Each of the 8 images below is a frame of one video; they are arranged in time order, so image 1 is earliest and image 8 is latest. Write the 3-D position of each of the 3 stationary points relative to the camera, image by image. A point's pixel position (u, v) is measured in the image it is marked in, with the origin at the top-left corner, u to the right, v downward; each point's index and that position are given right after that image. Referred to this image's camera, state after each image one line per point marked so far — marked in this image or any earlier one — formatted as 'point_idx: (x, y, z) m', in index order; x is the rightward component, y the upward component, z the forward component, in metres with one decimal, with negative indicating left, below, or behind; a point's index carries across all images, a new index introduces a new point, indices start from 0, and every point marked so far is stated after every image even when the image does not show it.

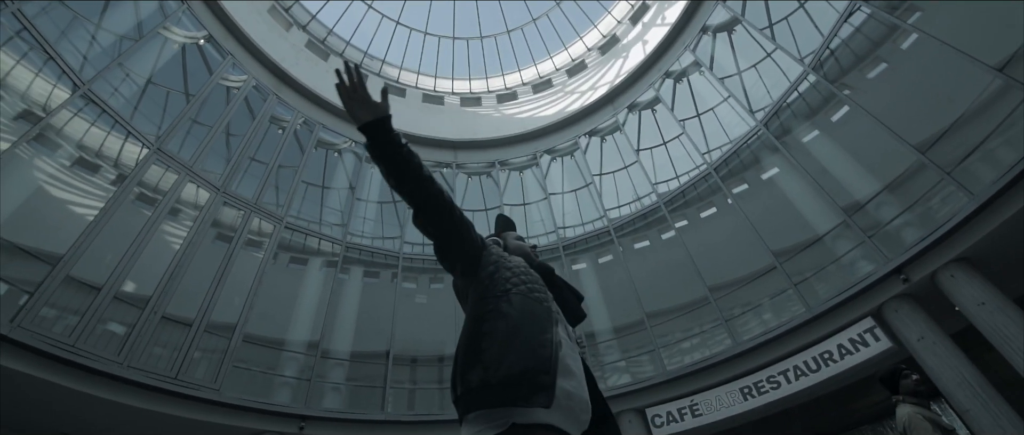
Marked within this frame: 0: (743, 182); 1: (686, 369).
0: (+6.2, +0.9, +13.1) m
1: (+4.0, -3.5, +11.6) m
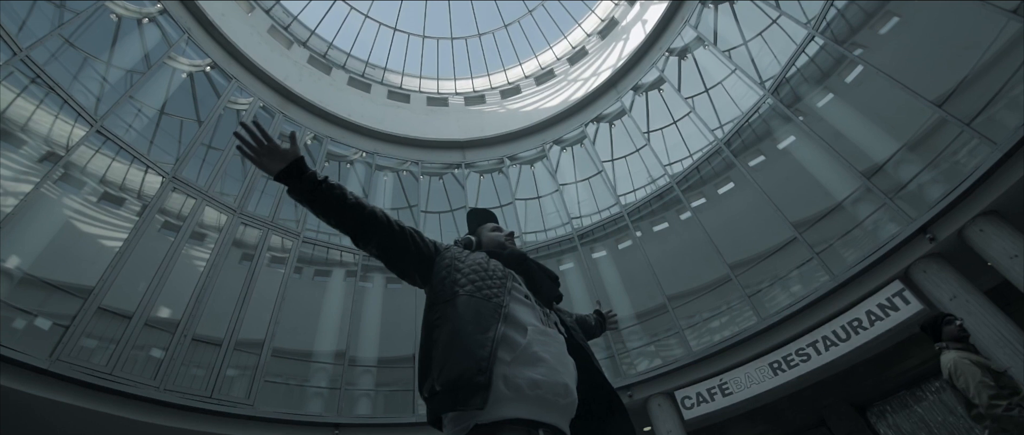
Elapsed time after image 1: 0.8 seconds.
0: (+6.4, +1.6, +12.8) m
1: (+4.5, -3.0, +11.5) m
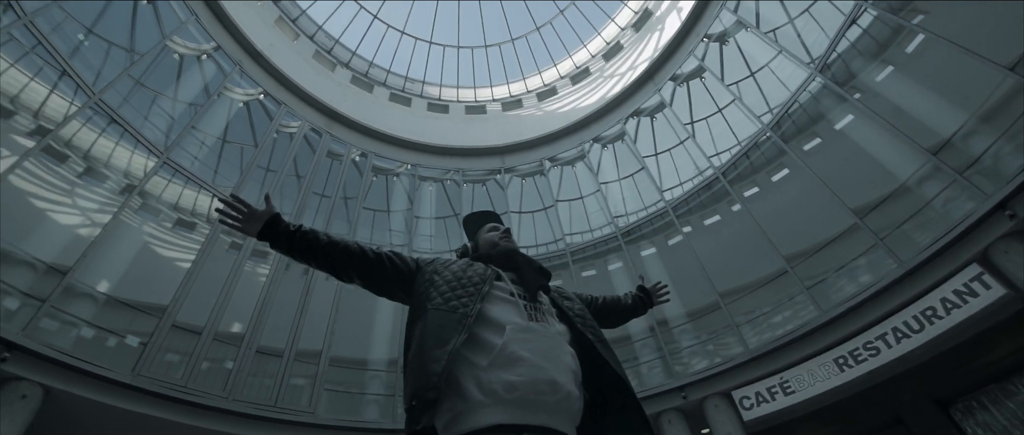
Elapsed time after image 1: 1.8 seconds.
0: (+7.3, +2.0, +12.1) m
1: (+5.6, -2.8, +10.9) m
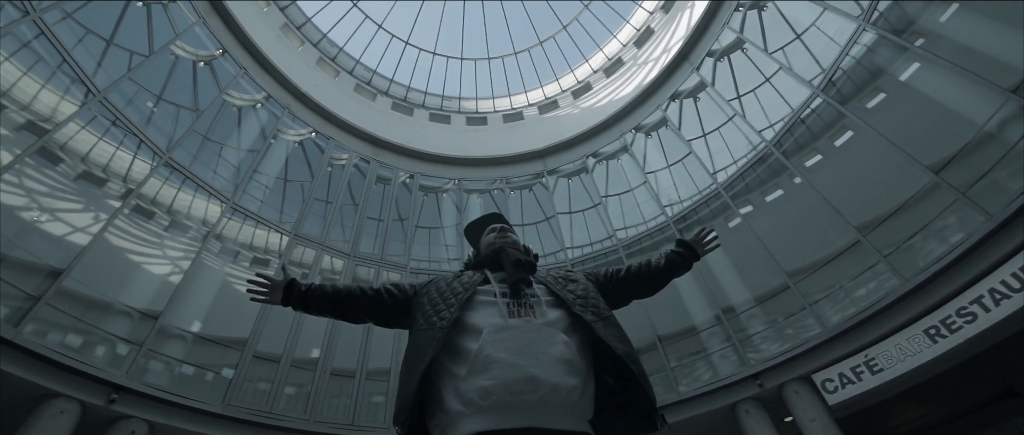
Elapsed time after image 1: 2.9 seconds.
0: (+8.0, +2.8, +11.2) m
1: (+6.8, -2.1, +10.2) m
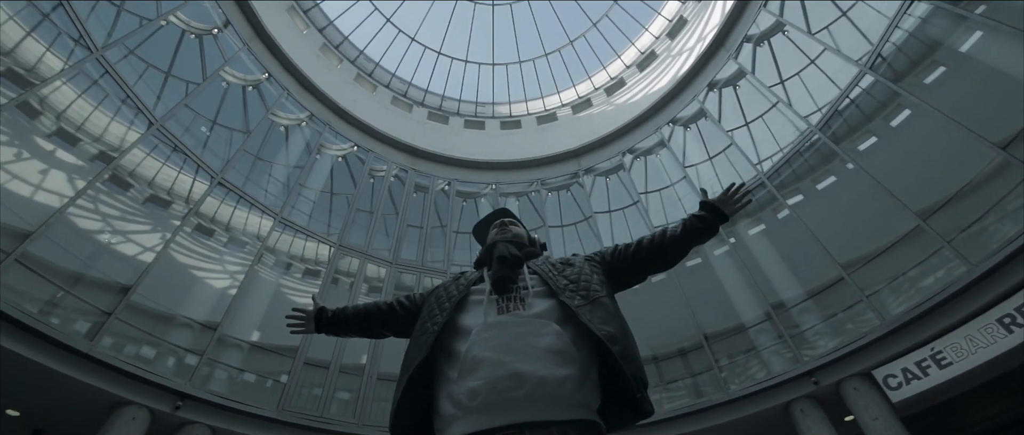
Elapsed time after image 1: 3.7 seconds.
0: (+8.6, +3.1, +10.5) m
1: (+7.5, -1.8, +9.5) m
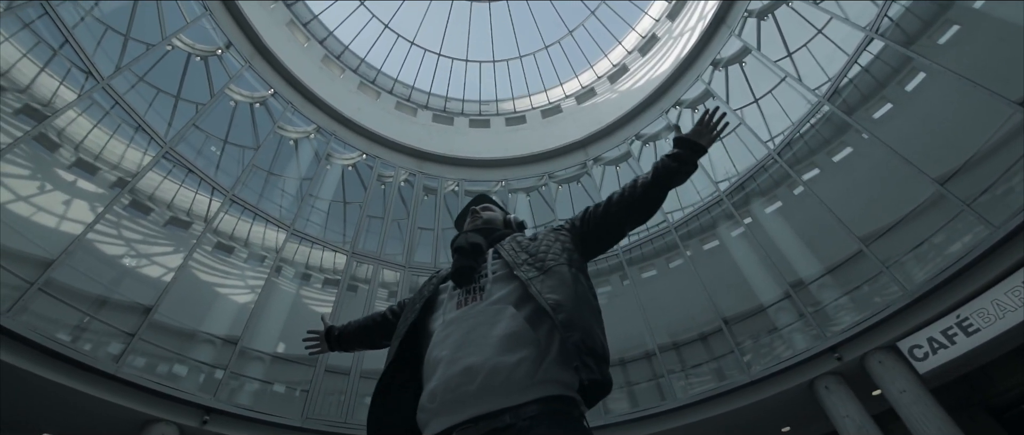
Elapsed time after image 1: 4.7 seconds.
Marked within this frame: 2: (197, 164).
0: (+8.5, +3.8, +10.1) m
1: (+7.7, -1.2, +9.2) m
2: (-7.5, +1.3, +12.1) m
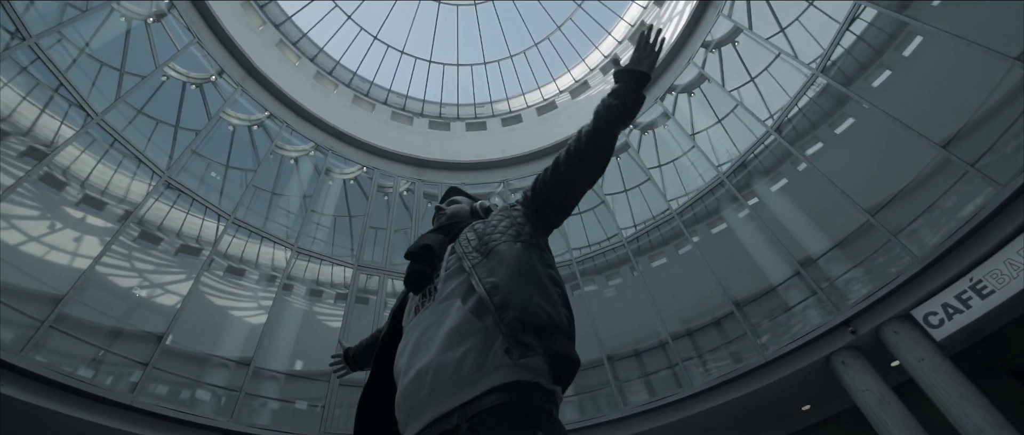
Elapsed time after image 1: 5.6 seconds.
0: (+8.2, +4.5, +9.9) m
1: (+7.8, -0.5, +9.0) m
2: (-7.6, +0.7, +12.2) m
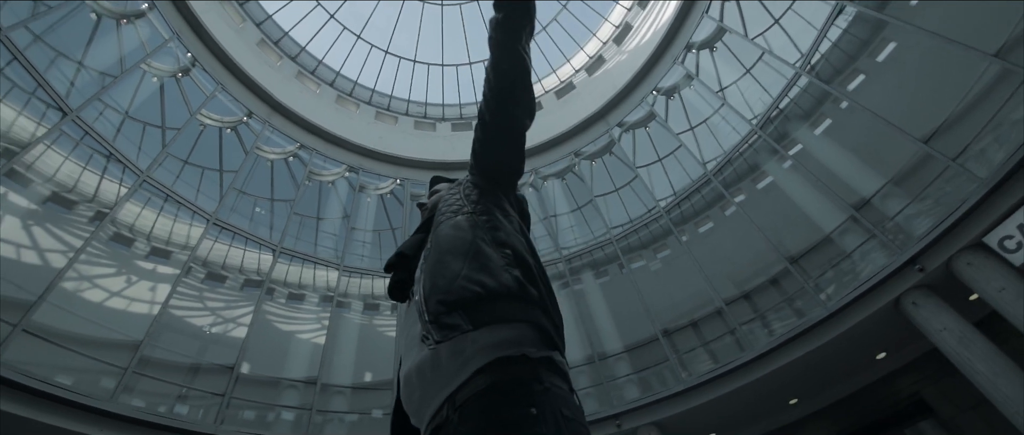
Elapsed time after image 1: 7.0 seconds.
0: (+7.9, +6.0, +9.0) m
1: (+8.2, +0.9, +8.2) m
2: (-6.8, -0.2, +12.9) m
